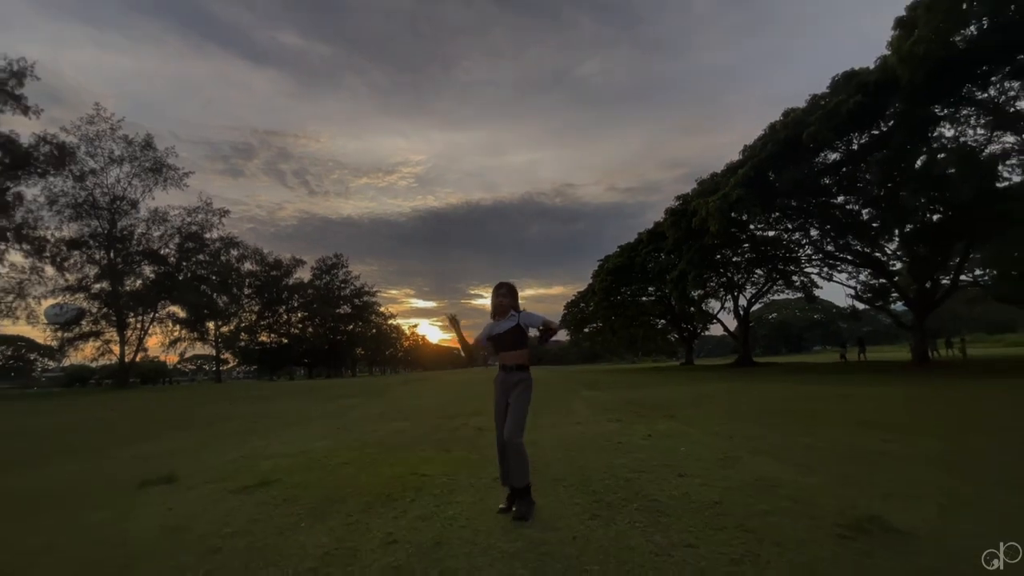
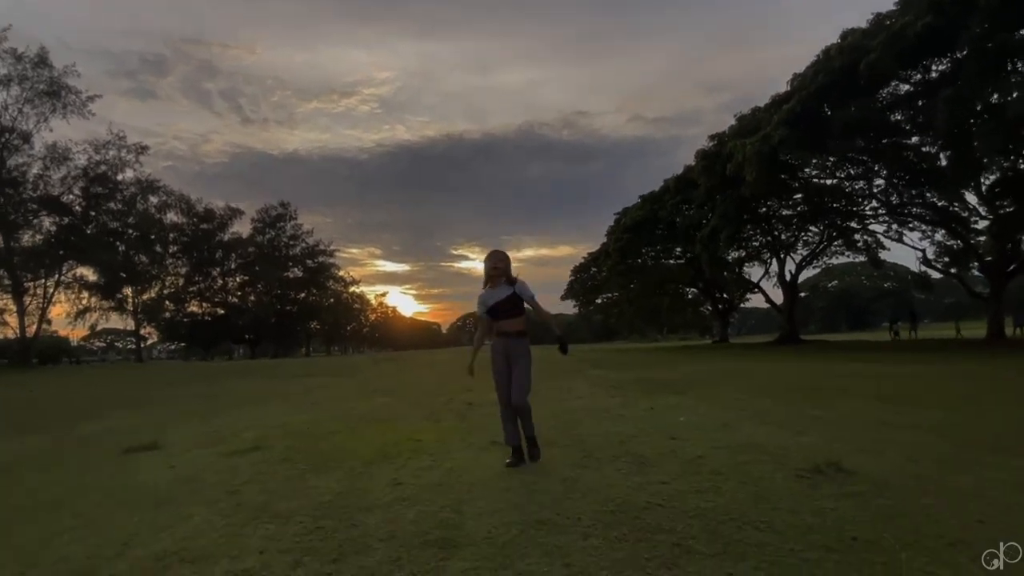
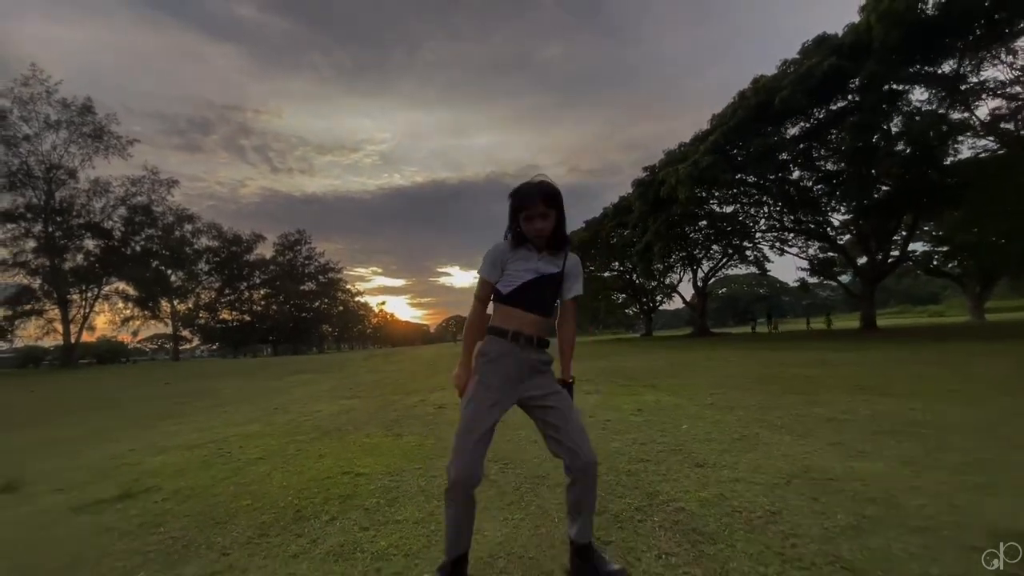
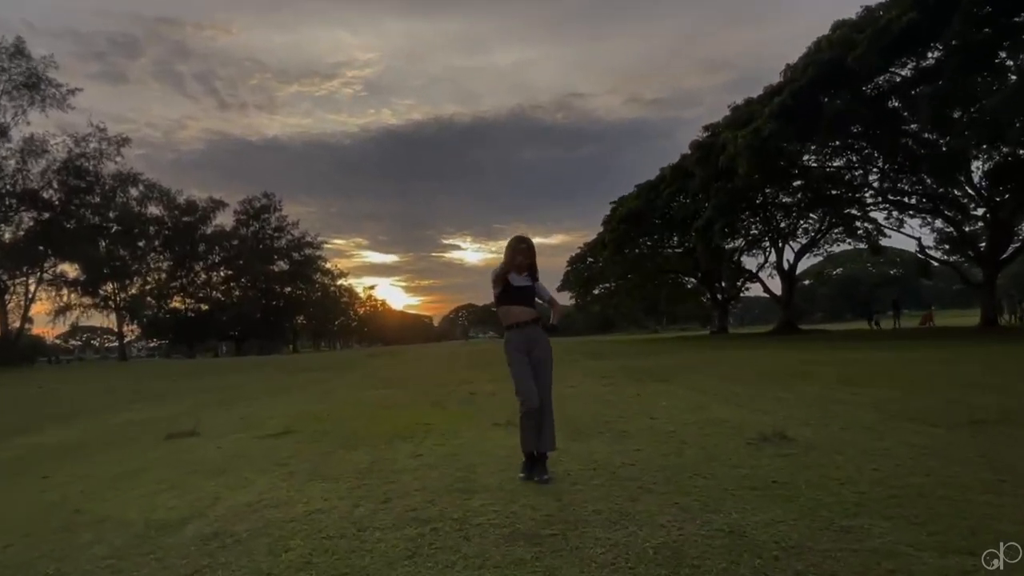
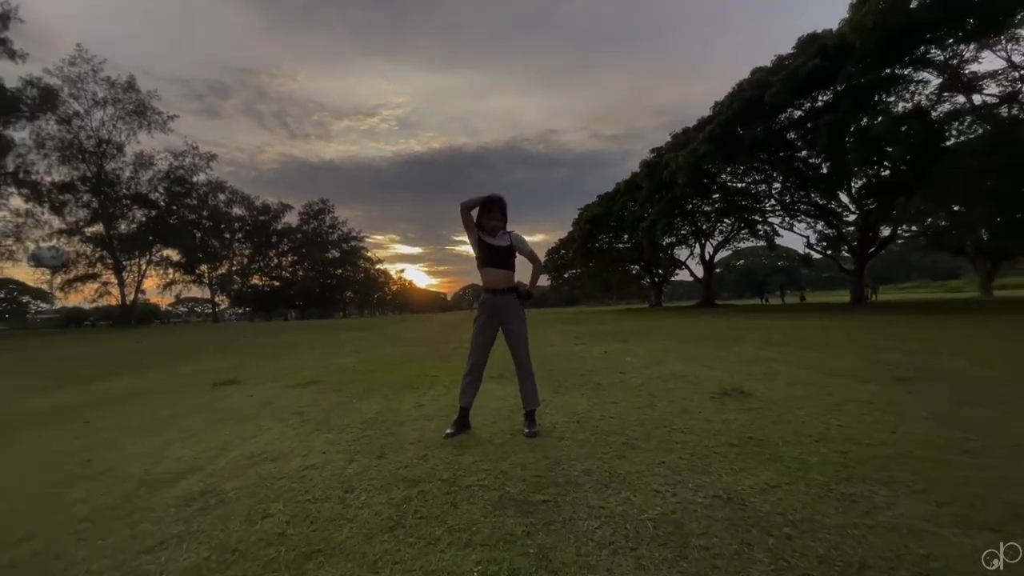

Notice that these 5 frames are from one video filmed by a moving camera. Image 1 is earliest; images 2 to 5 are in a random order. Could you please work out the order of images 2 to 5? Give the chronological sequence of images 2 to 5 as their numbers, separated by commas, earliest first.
2, 4, 5, 3
